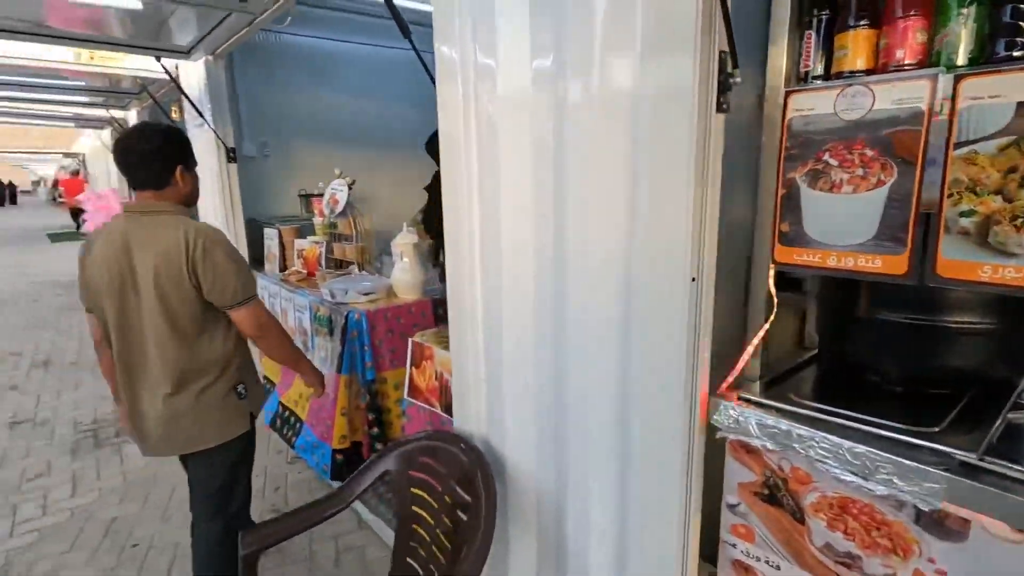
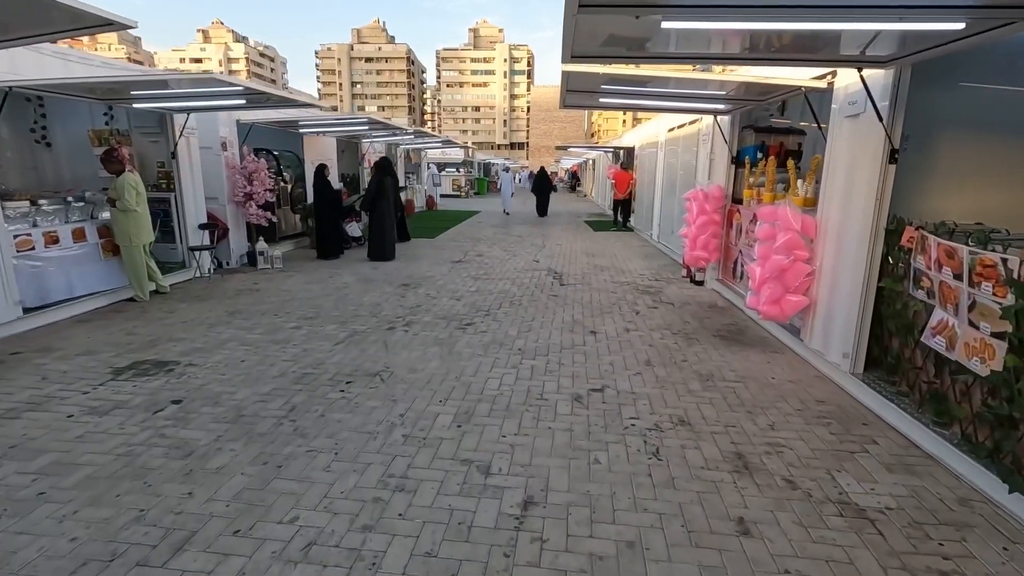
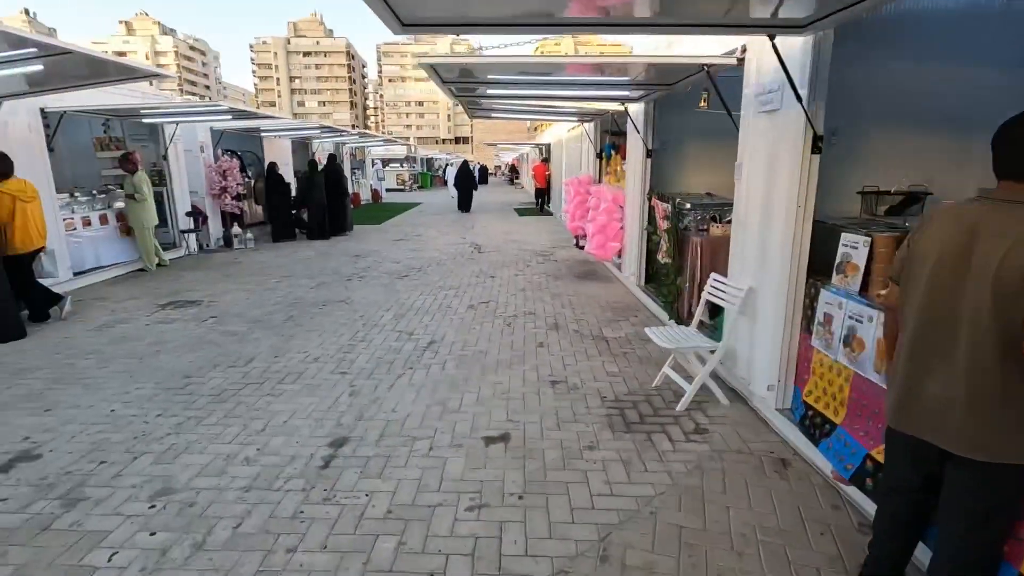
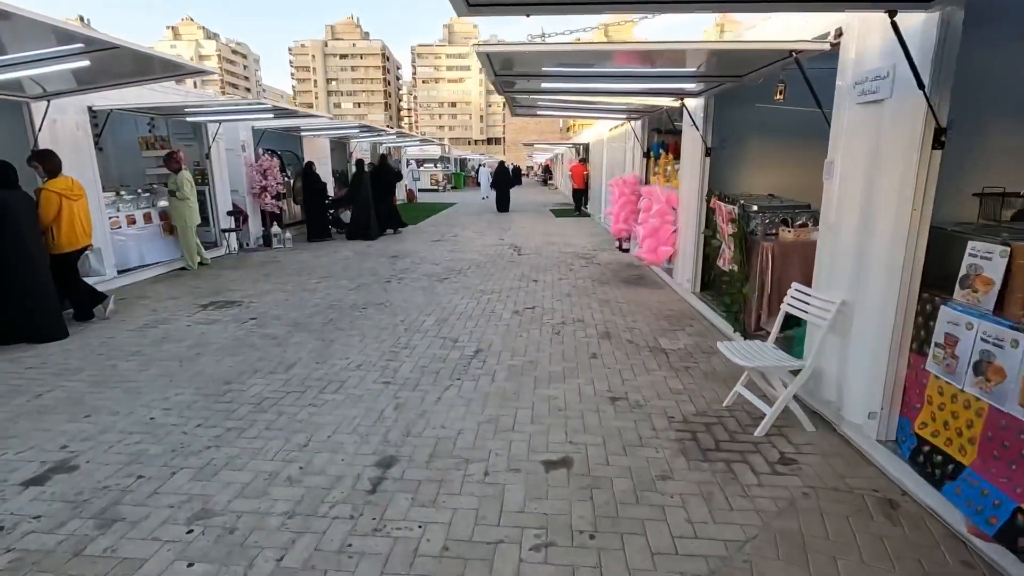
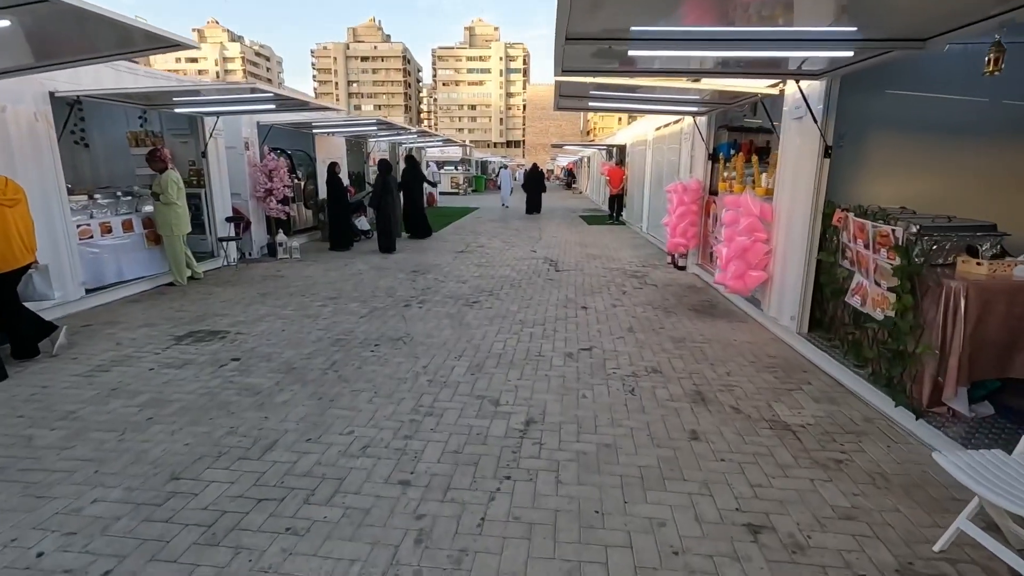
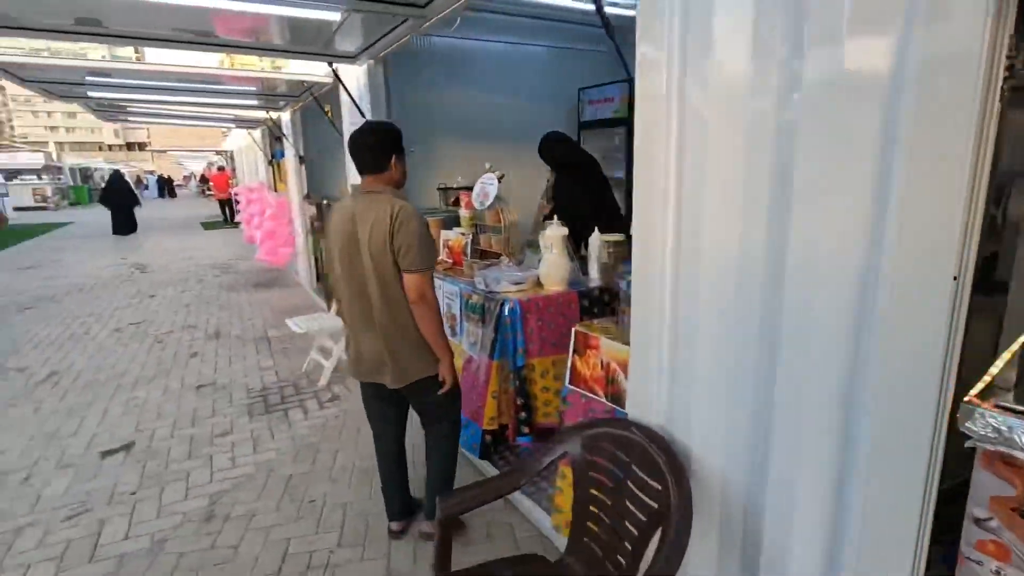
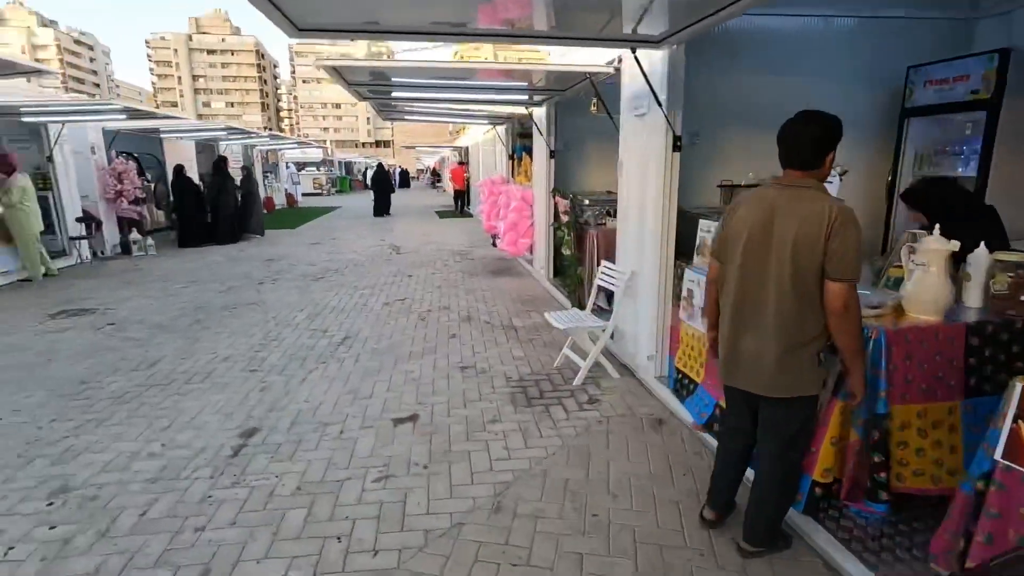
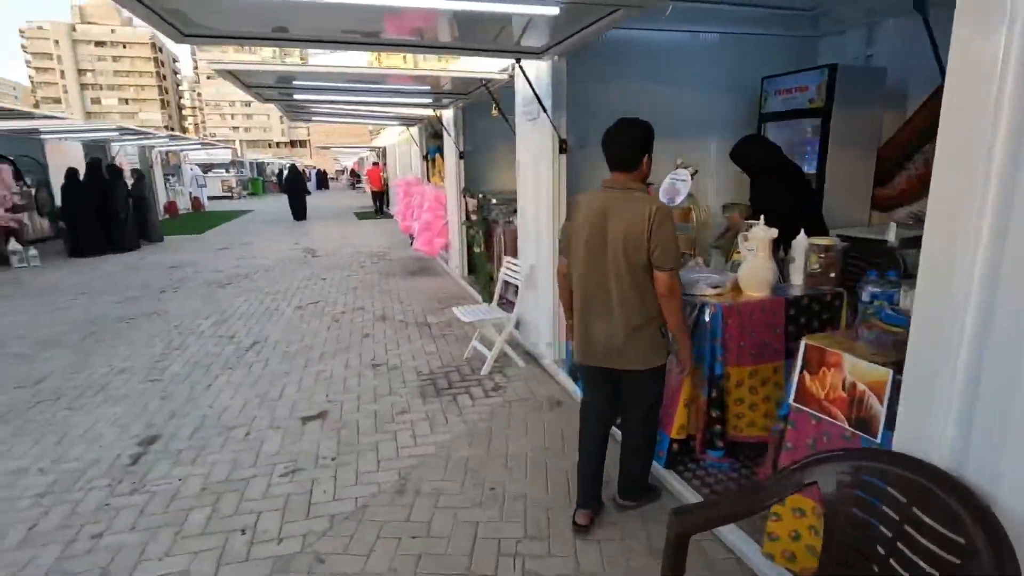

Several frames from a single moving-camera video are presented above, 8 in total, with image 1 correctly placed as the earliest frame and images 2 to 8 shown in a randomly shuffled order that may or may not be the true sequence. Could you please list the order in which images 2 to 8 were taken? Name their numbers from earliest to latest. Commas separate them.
6, 8, 7, 3, 4, 5, 2
